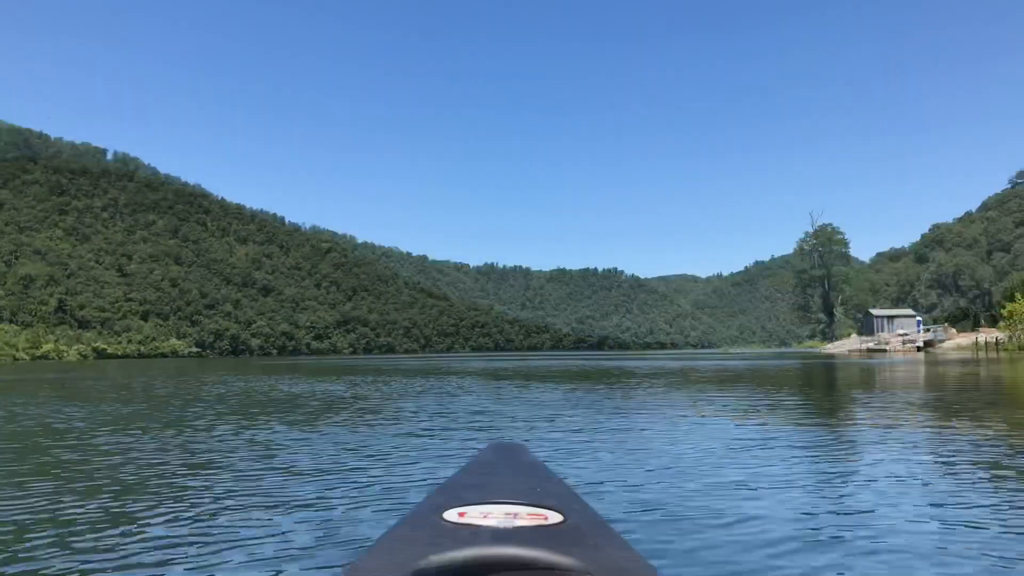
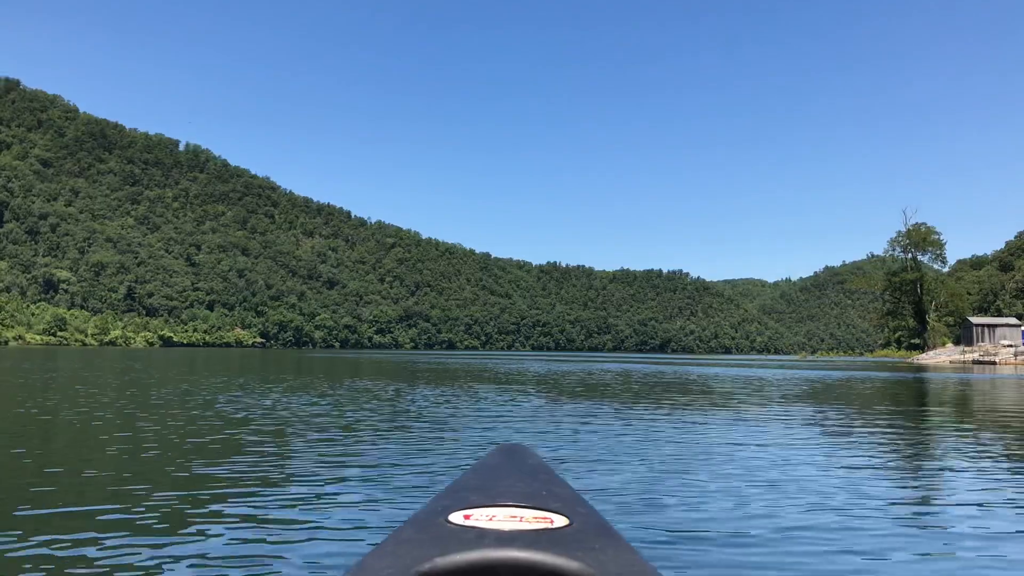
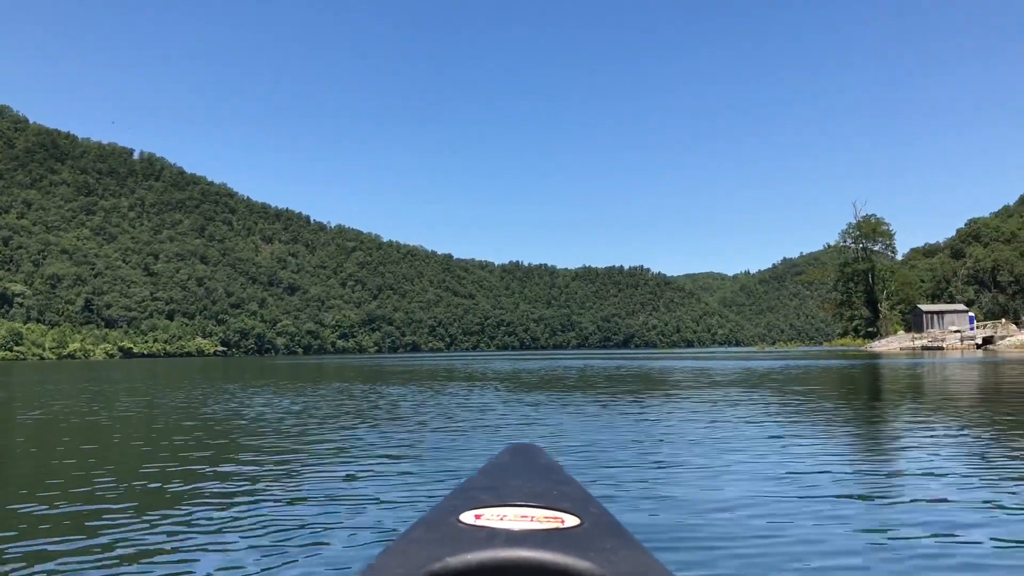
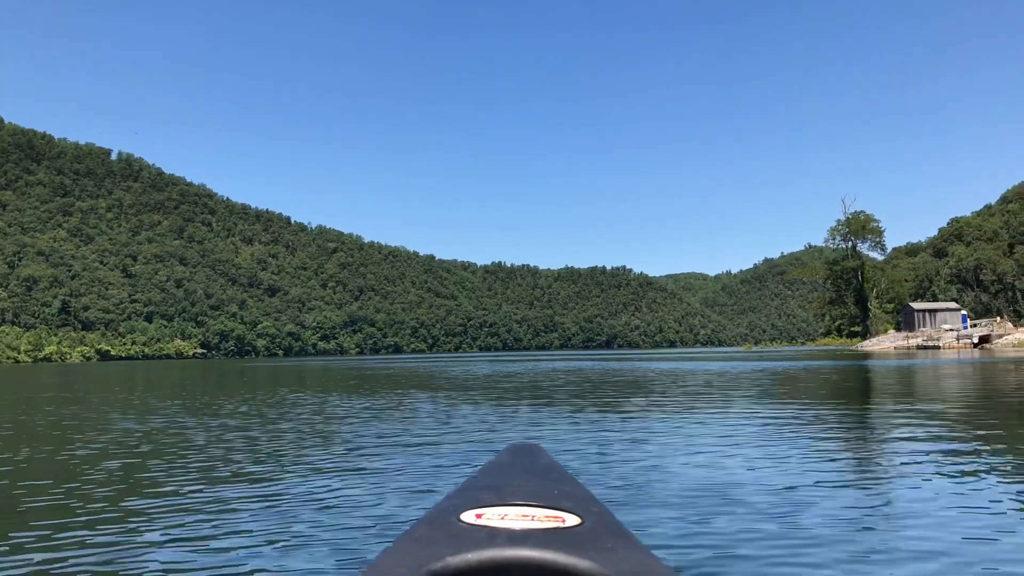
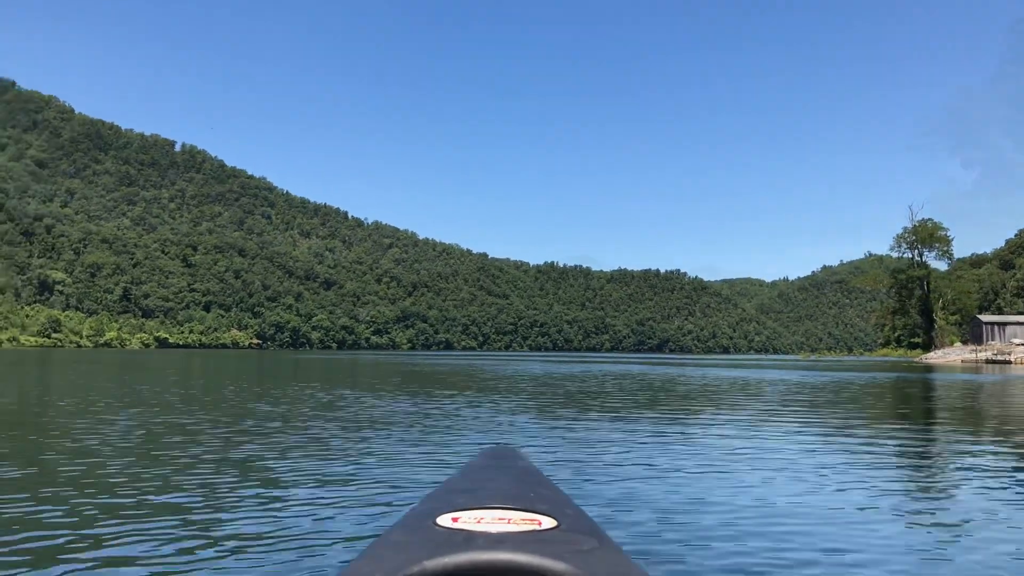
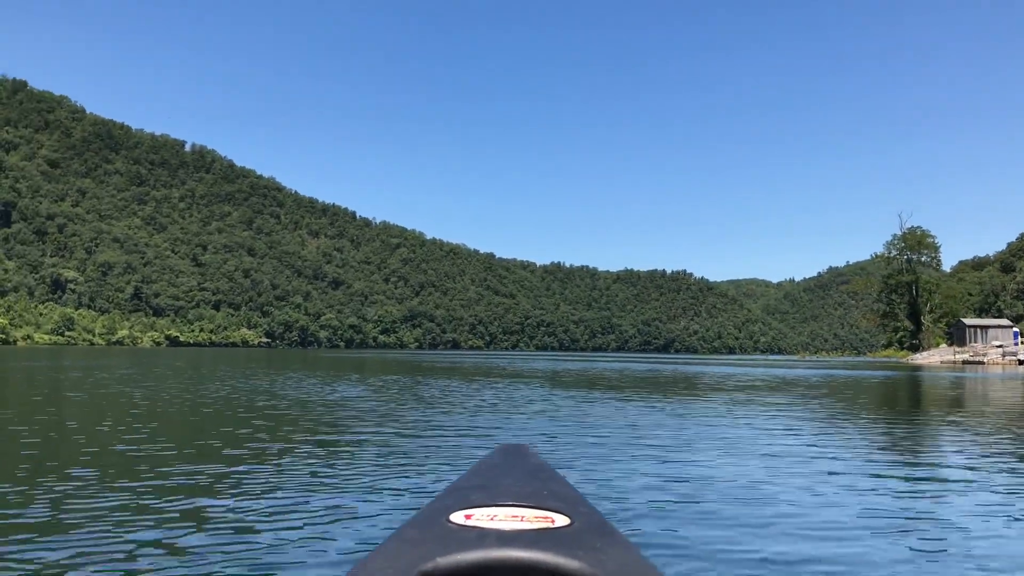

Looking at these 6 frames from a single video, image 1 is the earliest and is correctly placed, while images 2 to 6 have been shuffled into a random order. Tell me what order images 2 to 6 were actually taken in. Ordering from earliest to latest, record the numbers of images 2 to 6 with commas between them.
6, 3, 2, 4, 5
